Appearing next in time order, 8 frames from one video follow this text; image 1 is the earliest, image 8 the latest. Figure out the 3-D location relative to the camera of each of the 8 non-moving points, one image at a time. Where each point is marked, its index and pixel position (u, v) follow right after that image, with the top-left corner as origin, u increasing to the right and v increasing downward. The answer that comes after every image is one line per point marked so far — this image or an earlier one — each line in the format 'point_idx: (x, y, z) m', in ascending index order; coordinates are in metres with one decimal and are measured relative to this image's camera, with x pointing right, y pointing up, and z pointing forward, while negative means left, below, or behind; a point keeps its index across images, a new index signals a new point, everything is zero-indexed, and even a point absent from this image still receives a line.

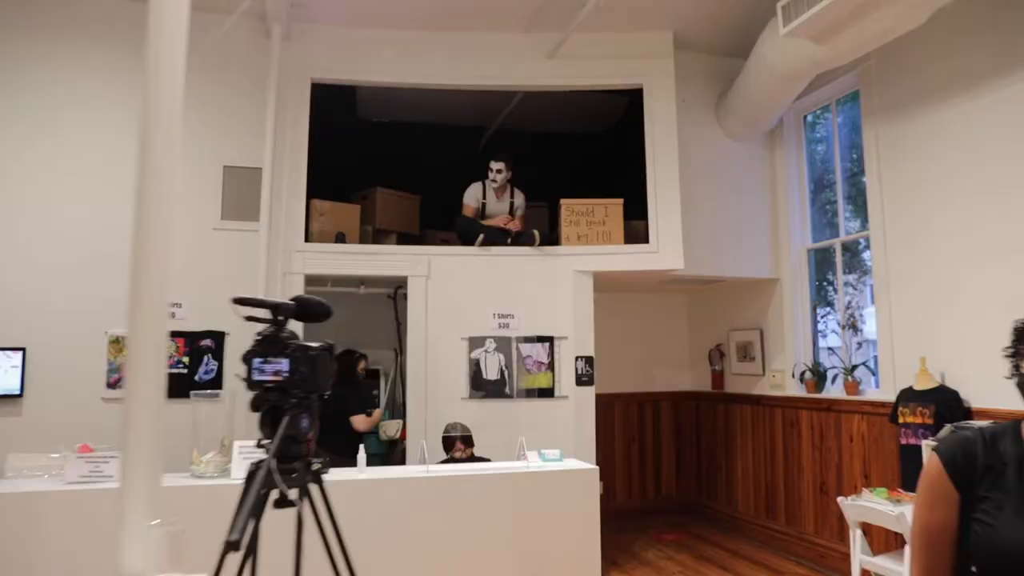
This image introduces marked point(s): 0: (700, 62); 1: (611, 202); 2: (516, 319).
0: (+1.1, +1.4, +4.4) m
1: (+0.5, +0.5, +4.0) m
2: (0.0, -0.2, +3.9) m
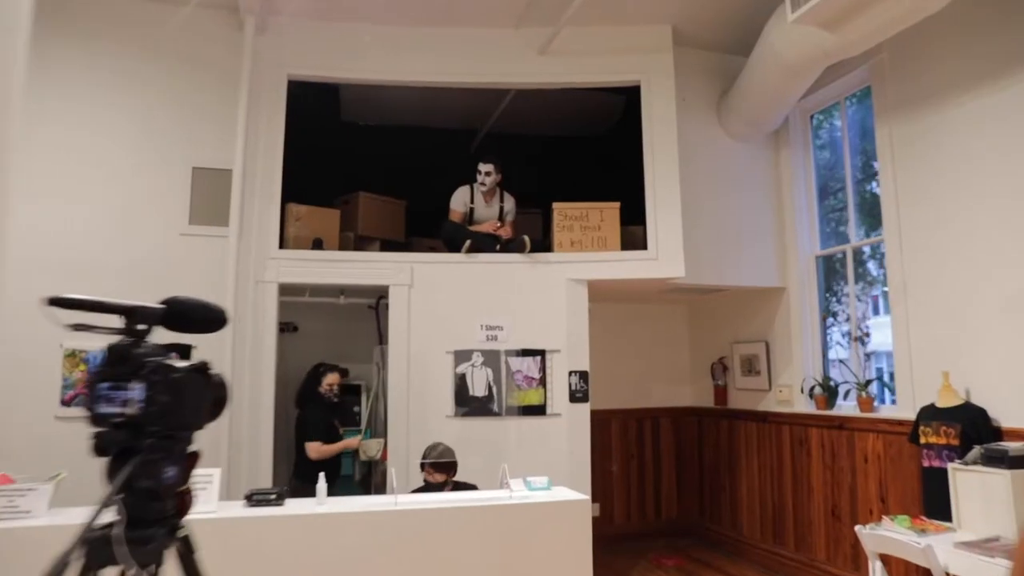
0: (+1.1, +1.3, +4.2) m
1: (+0.5, +0.4, +3.8) m
2: (0.0, -0.2, +3.7) m
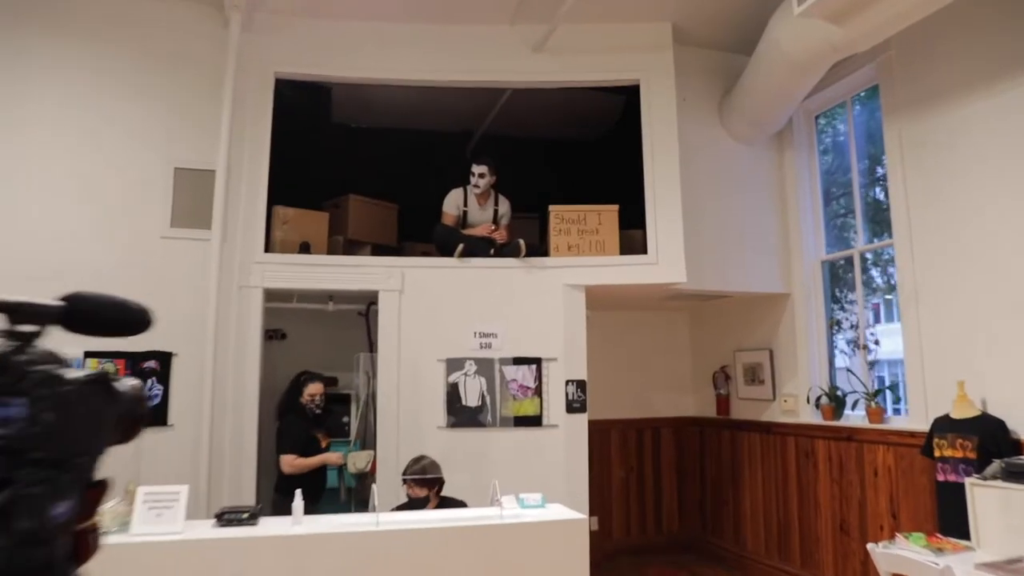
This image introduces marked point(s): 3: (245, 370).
0: (+1.0, +1.3, +4.0) m
1: (+0.5, +0.4, +3.6) m
2: (-0.1, -0.2, +3.5) m
3: (-1.2, -0.4, +3.3) m
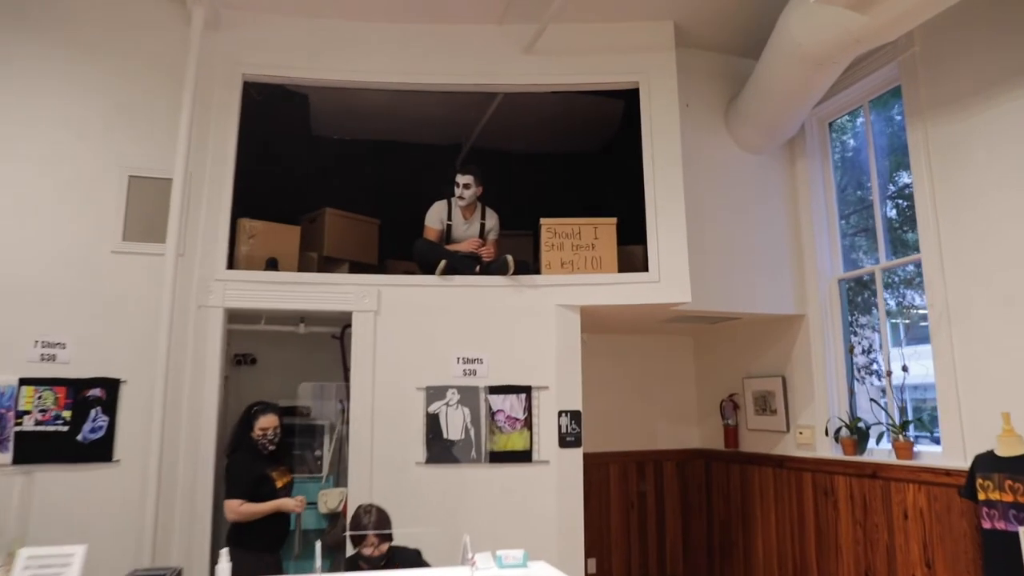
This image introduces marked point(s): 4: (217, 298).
0: (+1.0, +1.2, +3.8) m
1: (+0.4, +0.3, +3.3) m
2: (-0.1, -0.3, +3.2) m
3: (-1.3, -0.5, +3.0) m
4: (-1.3, 0.0, +3.1) m
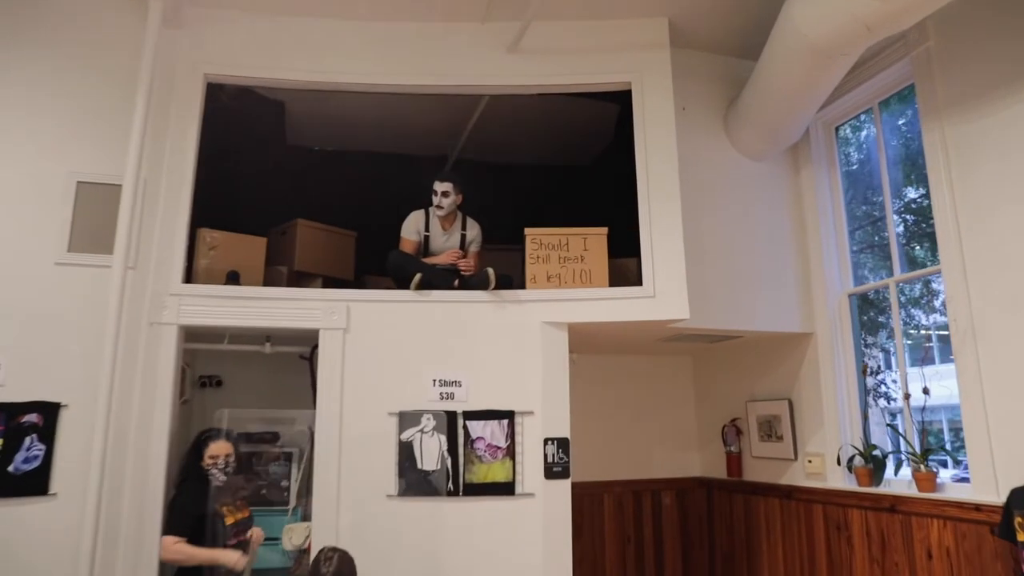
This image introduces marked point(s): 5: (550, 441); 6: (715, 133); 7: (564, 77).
0: (+0.9, +1.1, +3.5) m
1: (+0.3, +0.2, +3.1) m
2: (-0.2, -0.4, +2.9) m
3: (-1.4, -0.5, +2.7) m
4: (-1.3, -0.1, +2.8) m
5: (+0.2, -0.6, +2.9) m
6: (+1.0, +0.7, +3.5) m
7: (+0.2, +0.9, +3.2) m
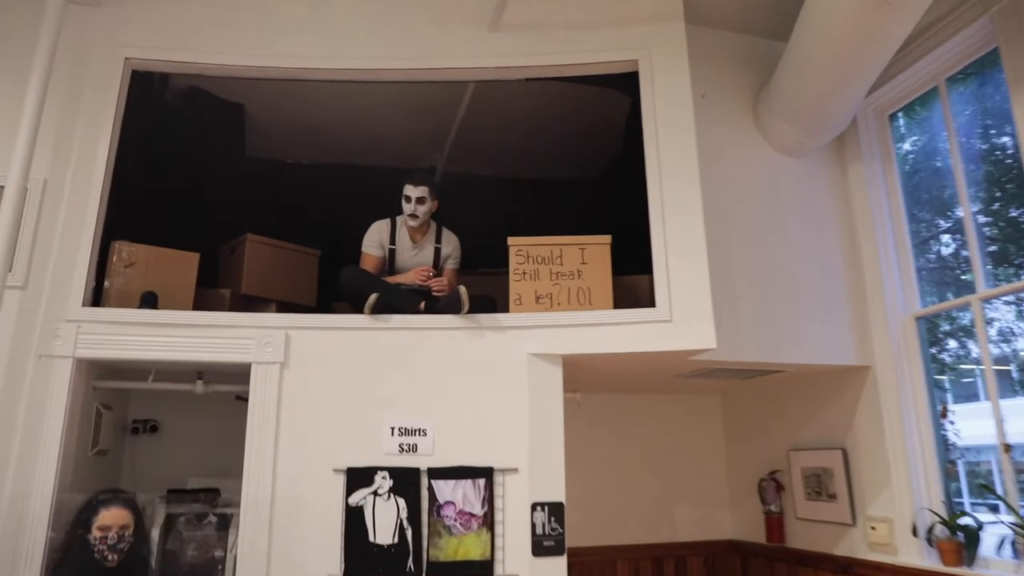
0: (+0.9, +1.0, +3.0) m
1: (+0.3, +0.2, +2.5) m
2: (-0.3, -0.5, +2.3) m
3: (-1.4, -0.6, +2.2) m
4: (-1.4, -0.2, +2.3) m
5: (+0.1, -0.7, +2.3) m
6: (+0.9, +0.6, +2.9) m
7: (+0.2, +0.8, +2.7) m
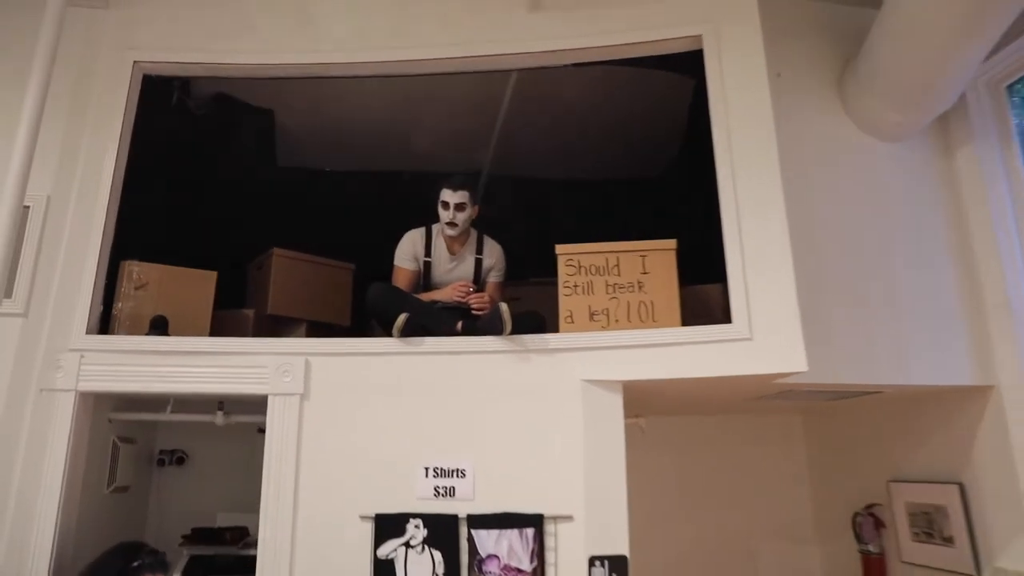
0: (+1.0, +1.0, +2.6) m
1: (+0.4, +0.1, +2.1) m
2: (-0.1, -0.5, +2.0) m
3: (-1.3, -0.7, +2.0) m
4: (-1.3, -0.3, +2.1) m
5: (+0.2, -0.7, +1.9) m
6: (+1.1, +0.6, +2.5) m
7: (+0.3, +0.8, +2.3) m
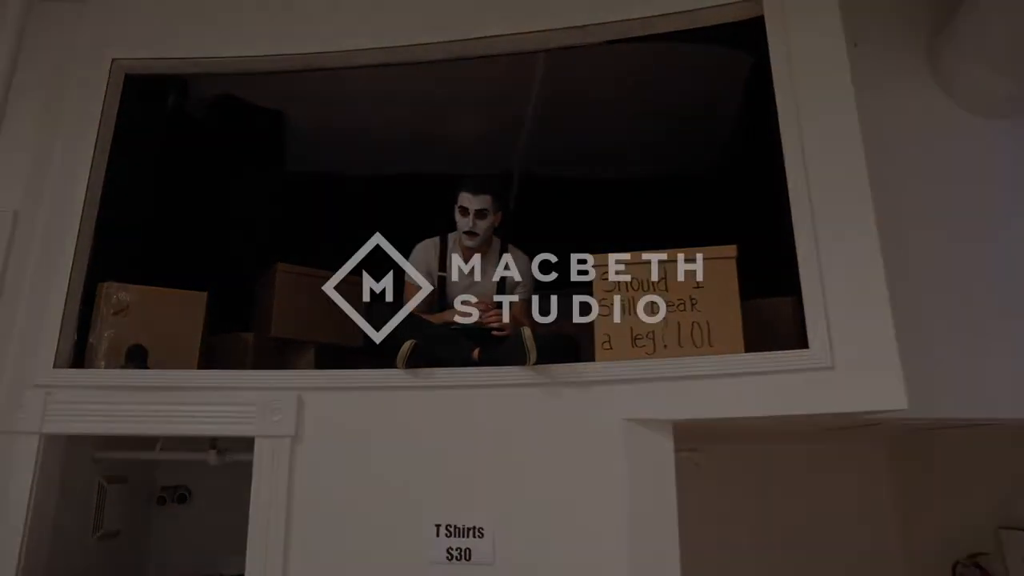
0: (+1.1, +0.9, +2.2) m
1: (+0.5, +0.1, +1.8) m
2: (-0.1, -0.6, +1.7) m
3: (-1.2, -0.7, +1.7) m
4: (-1.2, -0.3, +1.8) m
5: (+0.3, -0.8, +1.6) m
6: (+1.1, +0.6, +2.1) m
7: (+0.4, +0.8, +2.0) m
